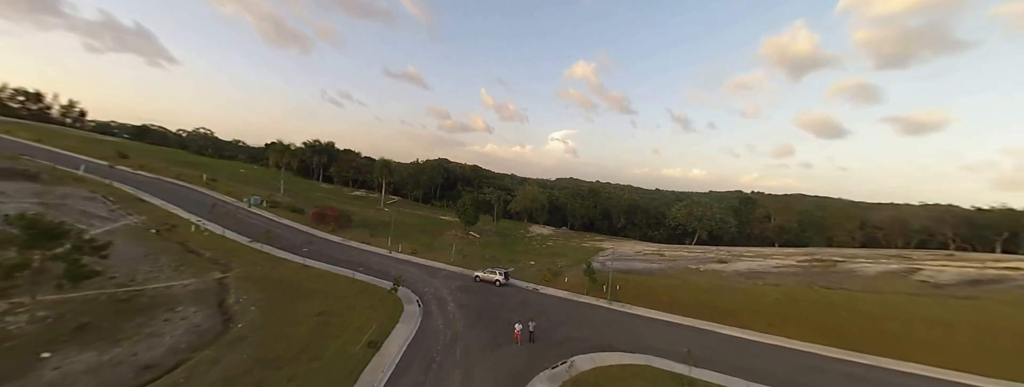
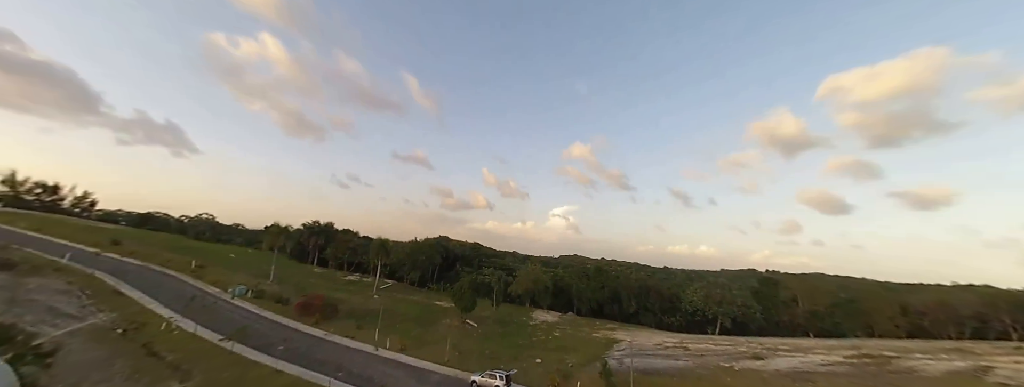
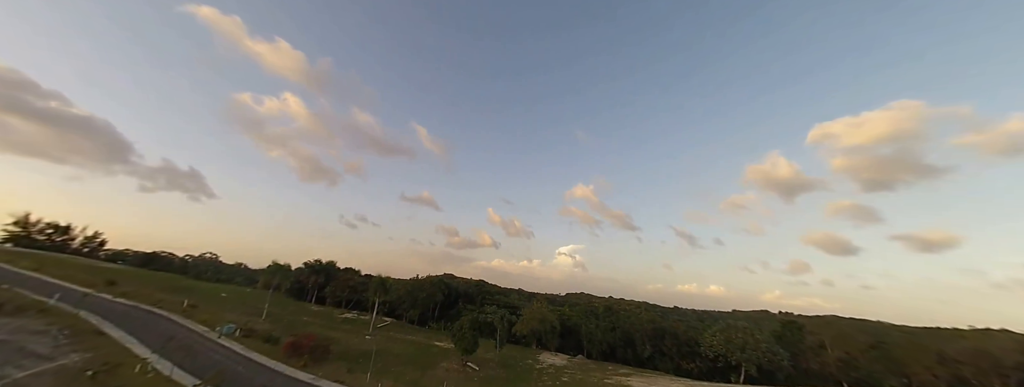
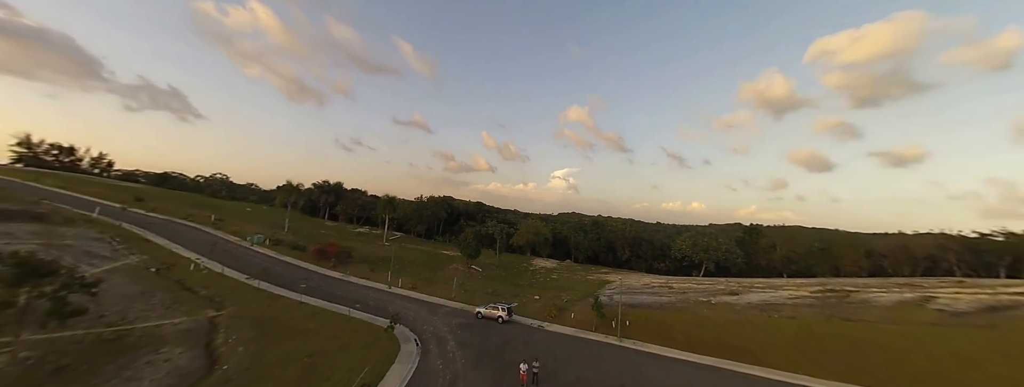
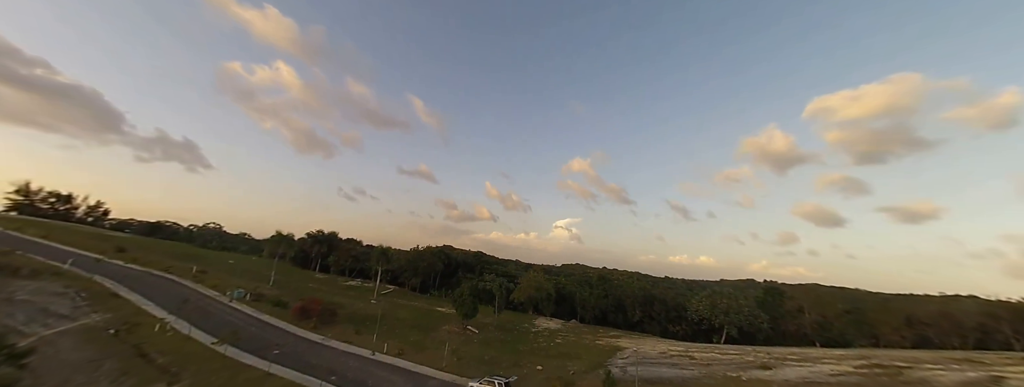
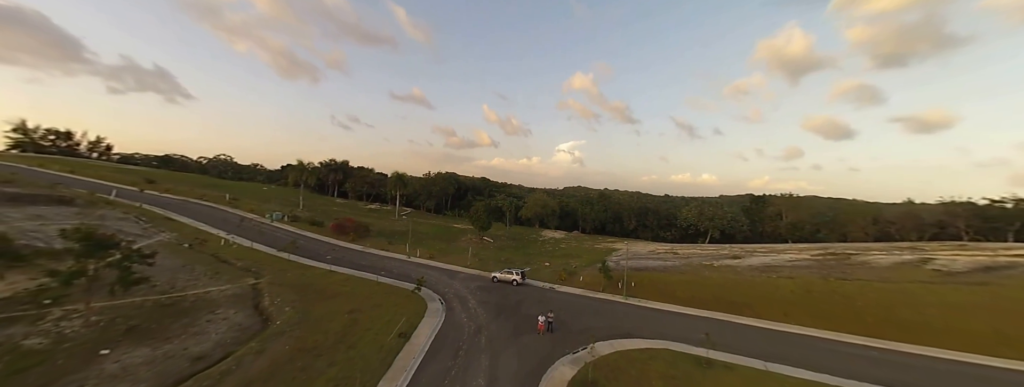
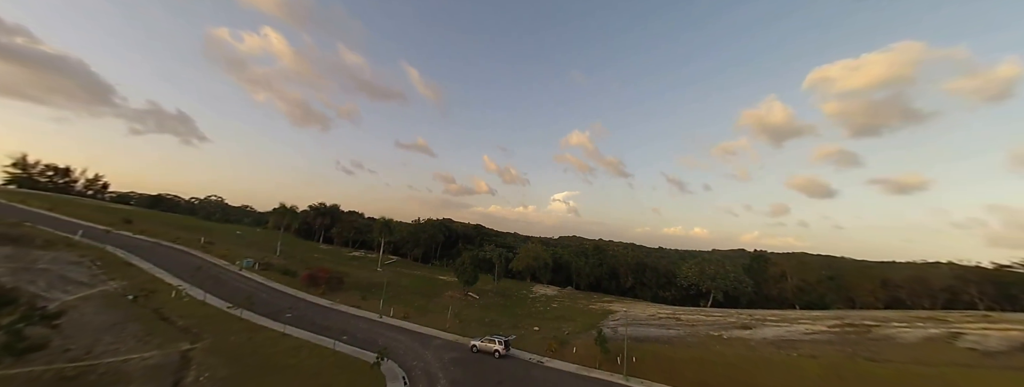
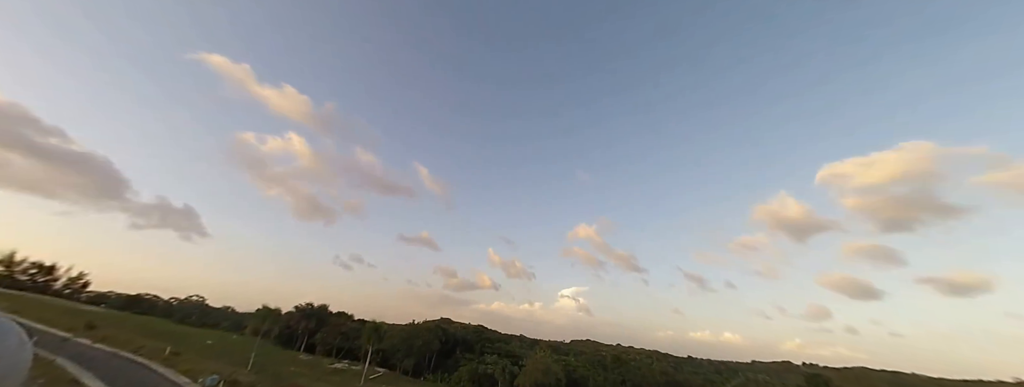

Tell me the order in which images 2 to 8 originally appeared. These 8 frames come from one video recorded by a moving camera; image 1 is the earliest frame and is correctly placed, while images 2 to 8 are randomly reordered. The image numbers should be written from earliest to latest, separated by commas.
2, 8, 3, 5, 7, 4, 6
